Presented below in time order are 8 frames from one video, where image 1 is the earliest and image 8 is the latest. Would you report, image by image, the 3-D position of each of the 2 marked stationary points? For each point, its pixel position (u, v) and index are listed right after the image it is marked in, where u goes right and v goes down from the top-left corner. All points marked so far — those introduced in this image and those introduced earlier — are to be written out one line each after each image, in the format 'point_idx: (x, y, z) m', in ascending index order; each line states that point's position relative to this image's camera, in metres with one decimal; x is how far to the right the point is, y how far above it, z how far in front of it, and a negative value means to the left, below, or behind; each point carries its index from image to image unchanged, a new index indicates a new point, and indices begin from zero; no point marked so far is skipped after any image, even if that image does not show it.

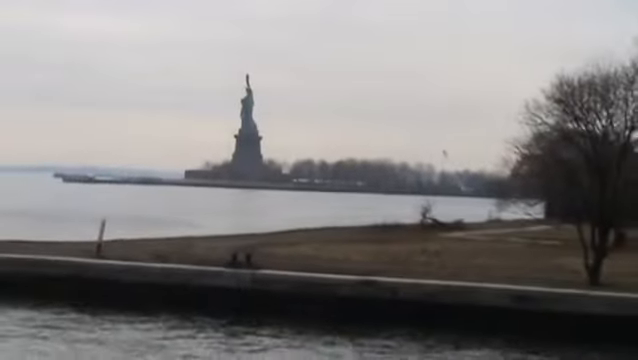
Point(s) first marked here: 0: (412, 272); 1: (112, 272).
0: (+2.1, -1.8, +18.6) m
1: (-4.0, -1.9, +18.5) m
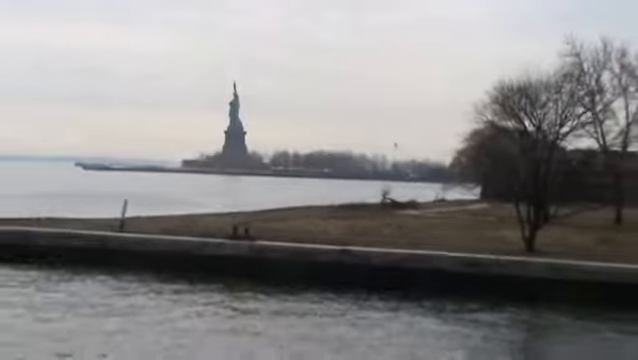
0: (+1.7, -1.5, +22.9) m
1: (-4.4, -1.6, +22.6) m
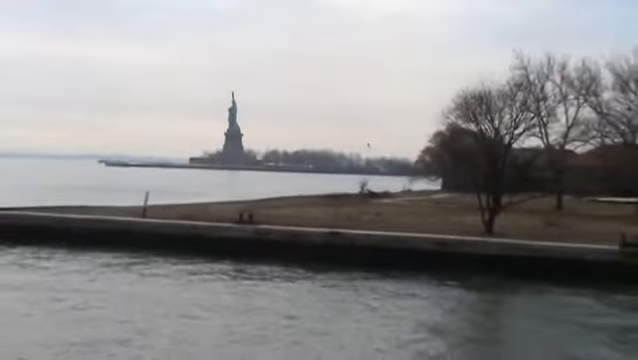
0: (+1.5, -1.3, +27.5) m
1: (-4.6, -1.4, +27.1) m
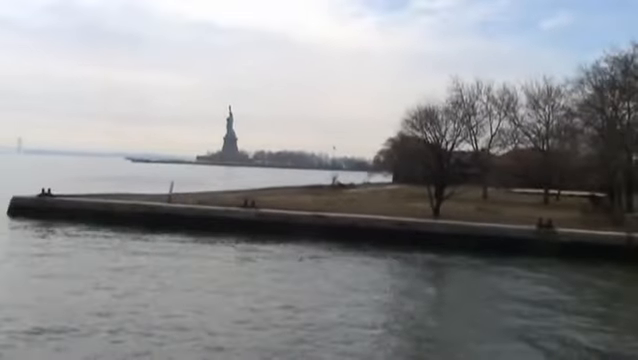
0: (+0.8, -1.1, +36.3) m
1: (-5.2, -1.2, +35.5) m
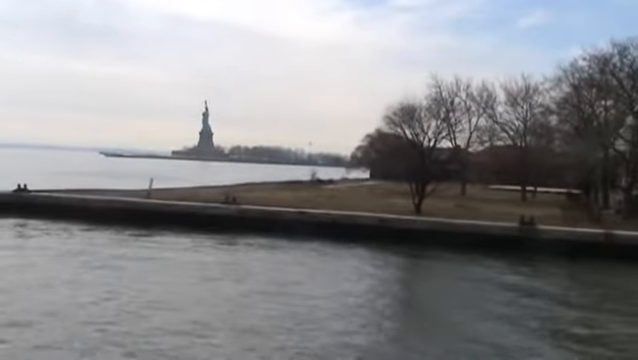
0: (+0.1, -1.0, +36.2) m
1: (-6.0, -1.0, +35.2) m
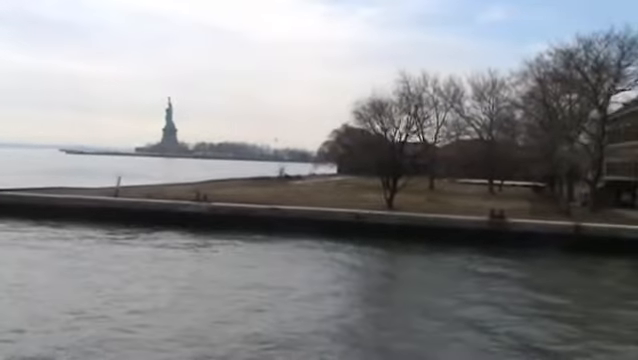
0: (-1.1, -0.8, +36.1) m
1: (-7.0, -0.9, +34.8) m
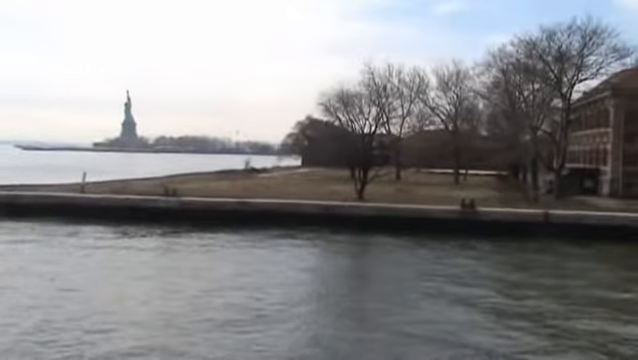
0: (-2.3, -0.5, +35.9) m
1: (-8.1, -0.8, +34.0) m
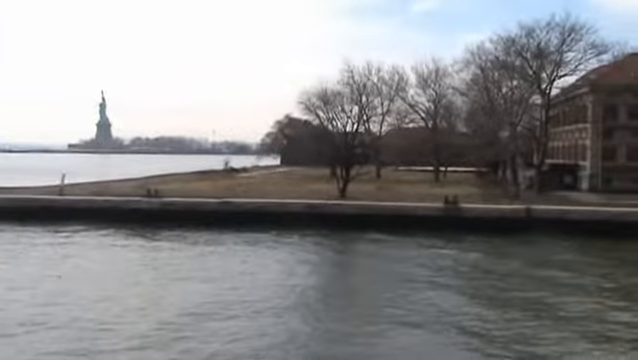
0: (-2.9, -0.5, +35.5) m
1: (-8.7, -0.8, +33.5) m
